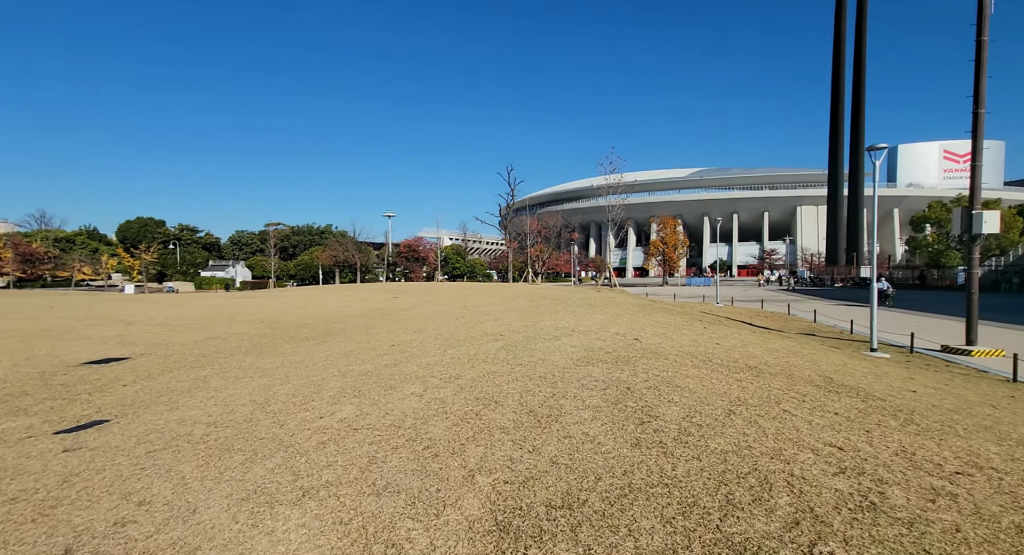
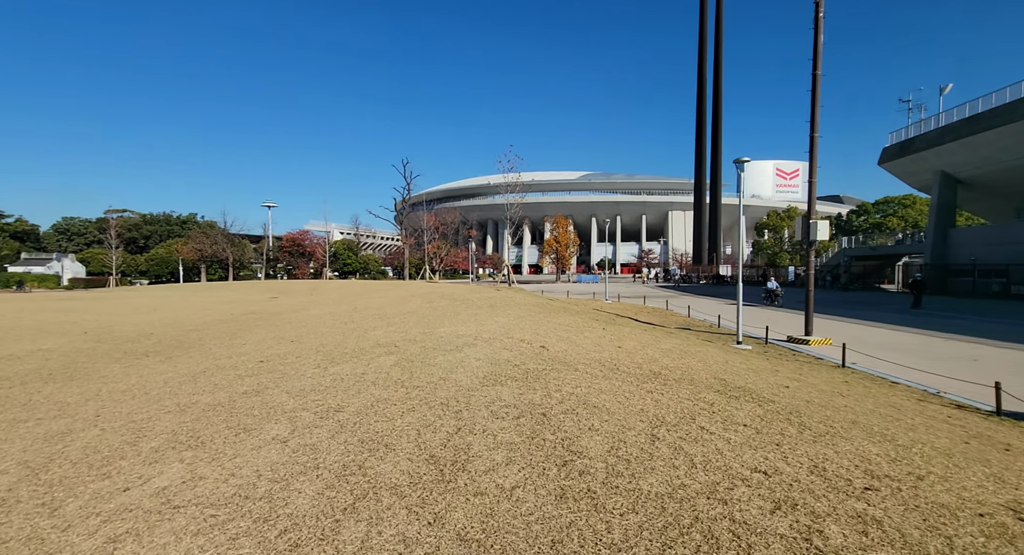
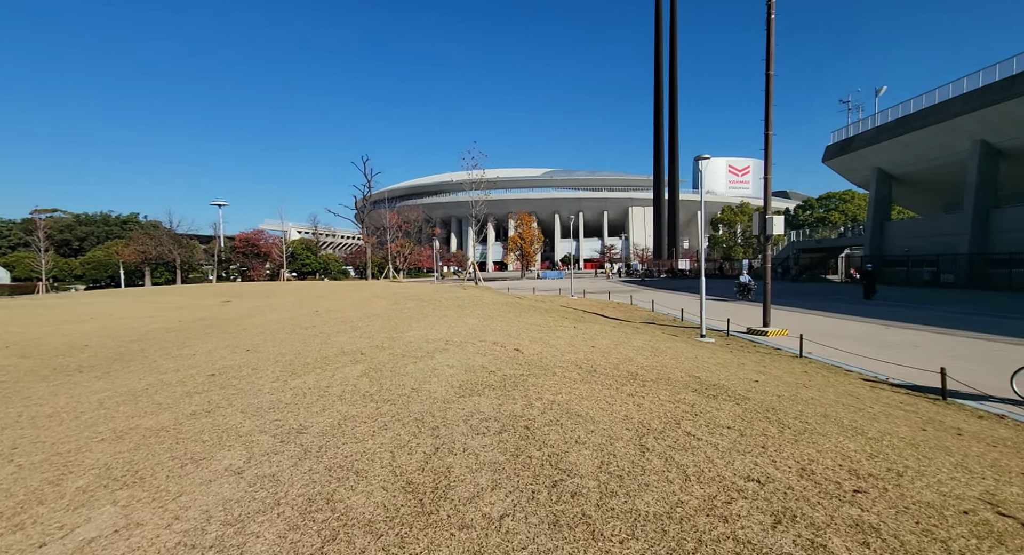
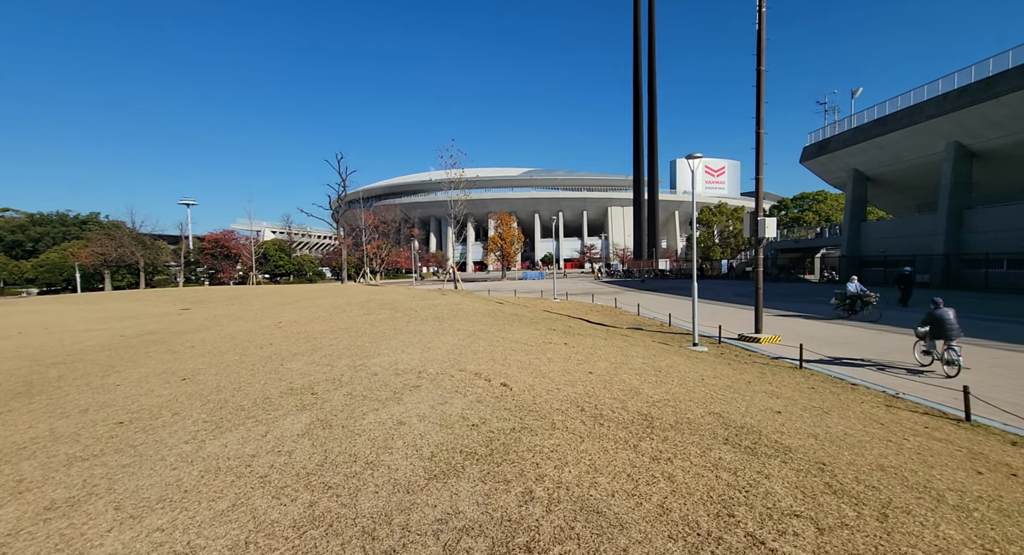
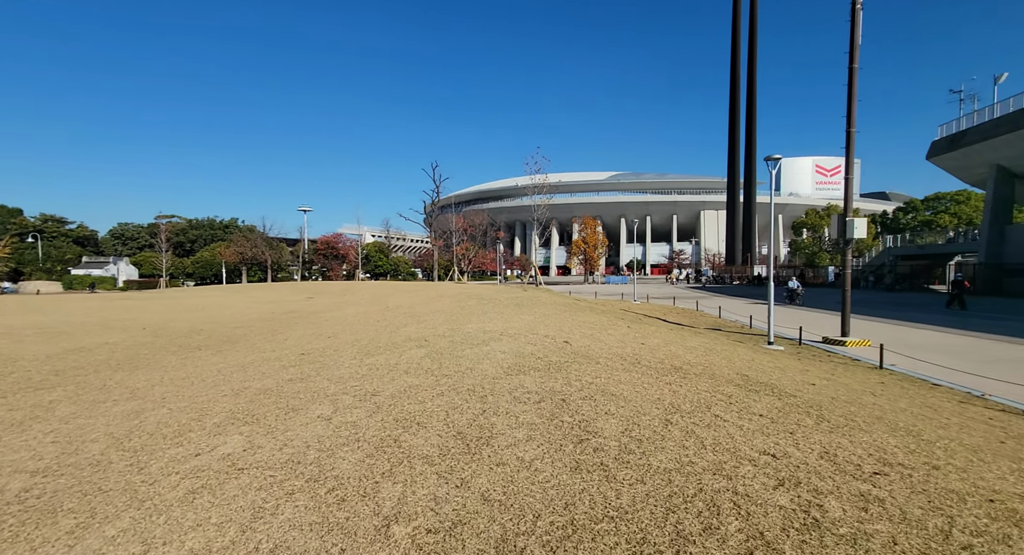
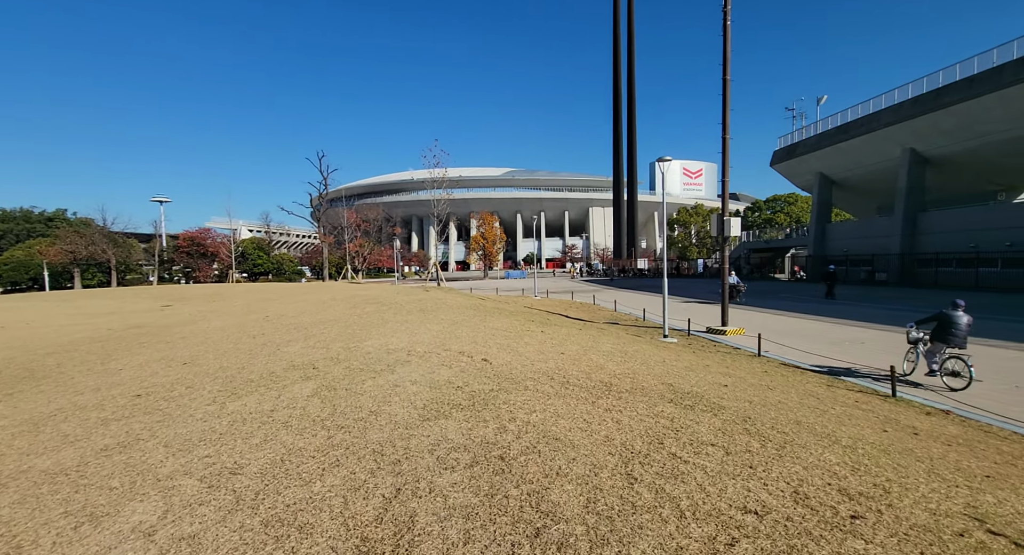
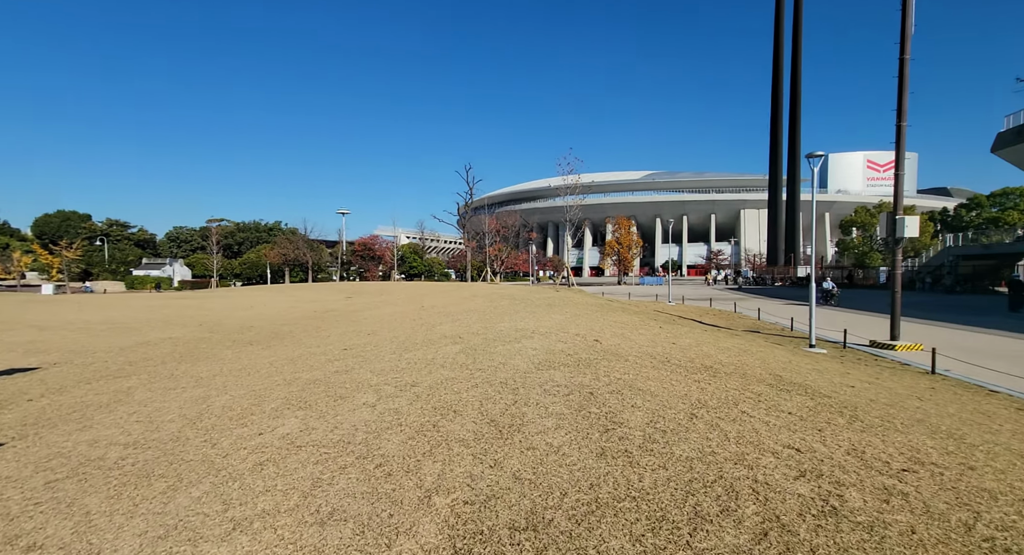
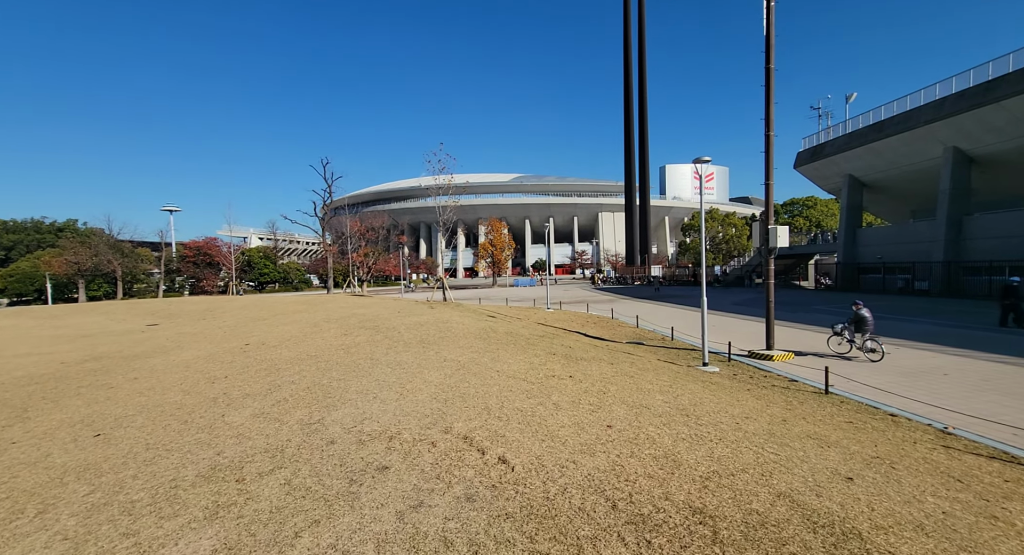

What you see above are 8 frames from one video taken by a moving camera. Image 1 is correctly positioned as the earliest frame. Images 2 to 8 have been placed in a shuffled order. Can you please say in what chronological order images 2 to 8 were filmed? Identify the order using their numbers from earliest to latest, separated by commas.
7, 5, 2, 3, 6, 4, 8
